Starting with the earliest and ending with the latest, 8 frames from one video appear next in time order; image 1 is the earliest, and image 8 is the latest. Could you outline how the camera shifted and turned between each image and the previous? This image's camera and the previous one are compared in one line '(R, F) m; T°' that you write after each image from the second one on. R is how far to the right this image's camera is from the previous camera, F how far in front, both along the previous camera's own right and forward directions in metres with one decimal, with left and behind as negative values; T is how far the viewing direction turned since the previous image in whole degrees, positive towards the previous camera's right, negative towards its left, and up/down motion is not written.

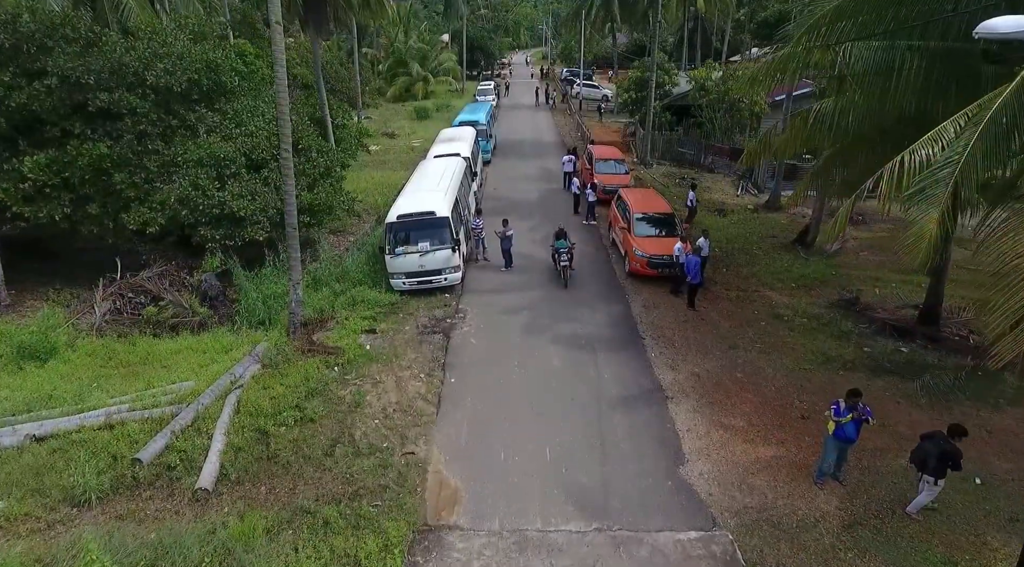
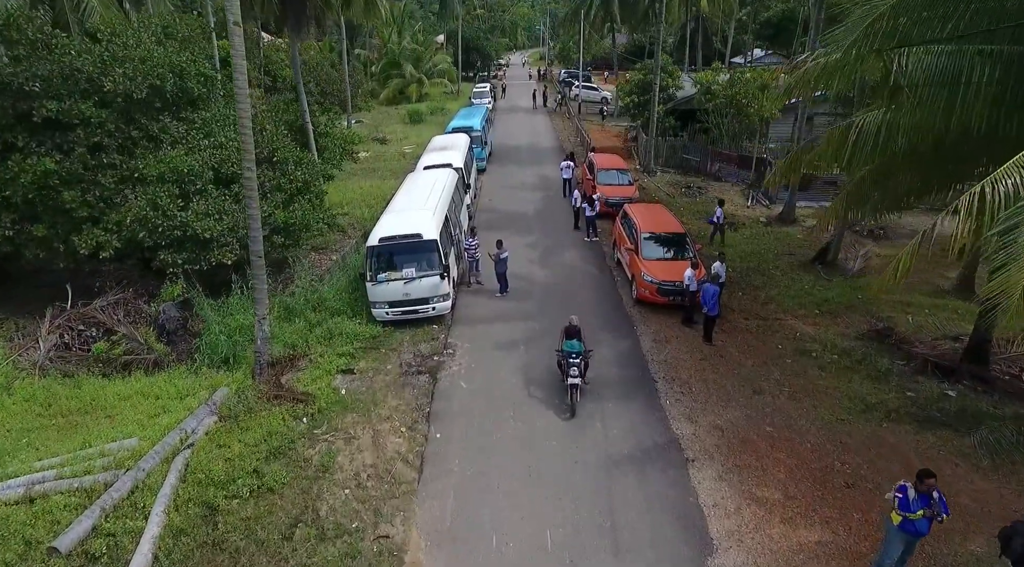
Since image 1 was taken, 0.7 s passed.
(0.0, +1.4) m; 0°
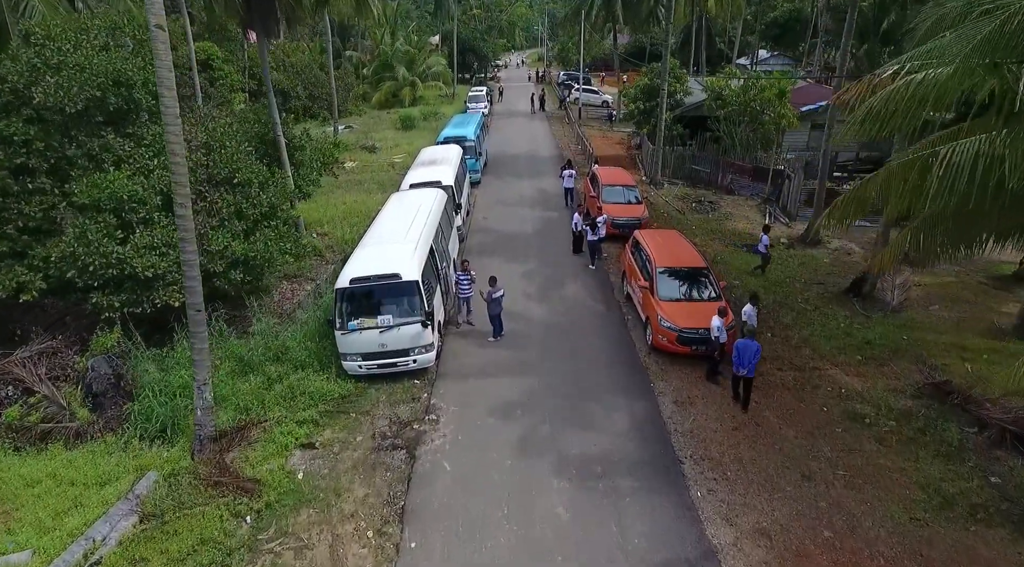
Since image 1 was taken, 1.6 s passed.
(+0.1, +1.9) m; 0°
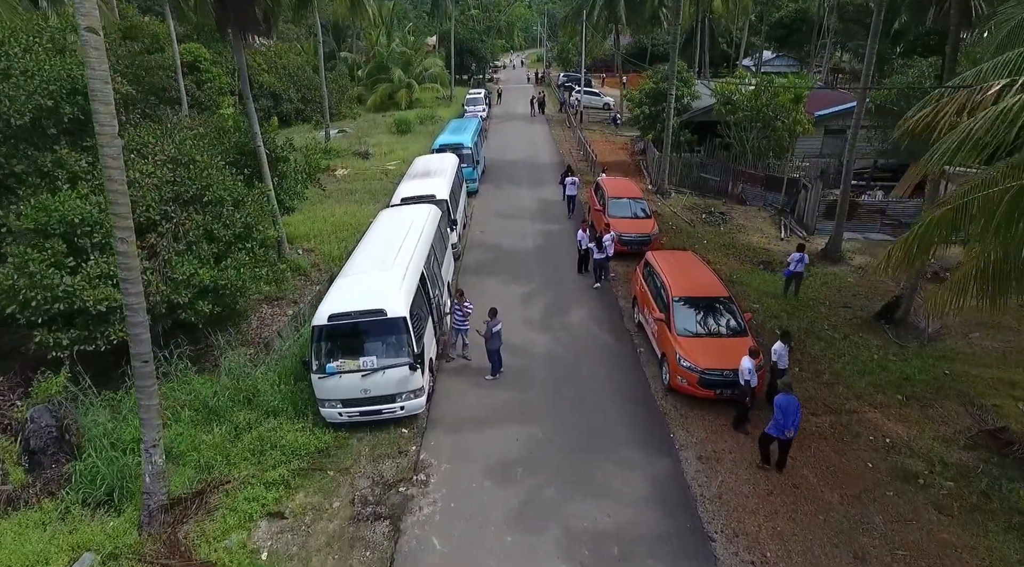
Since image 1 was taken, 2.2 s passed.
(0.0, +1.3) m; 0°
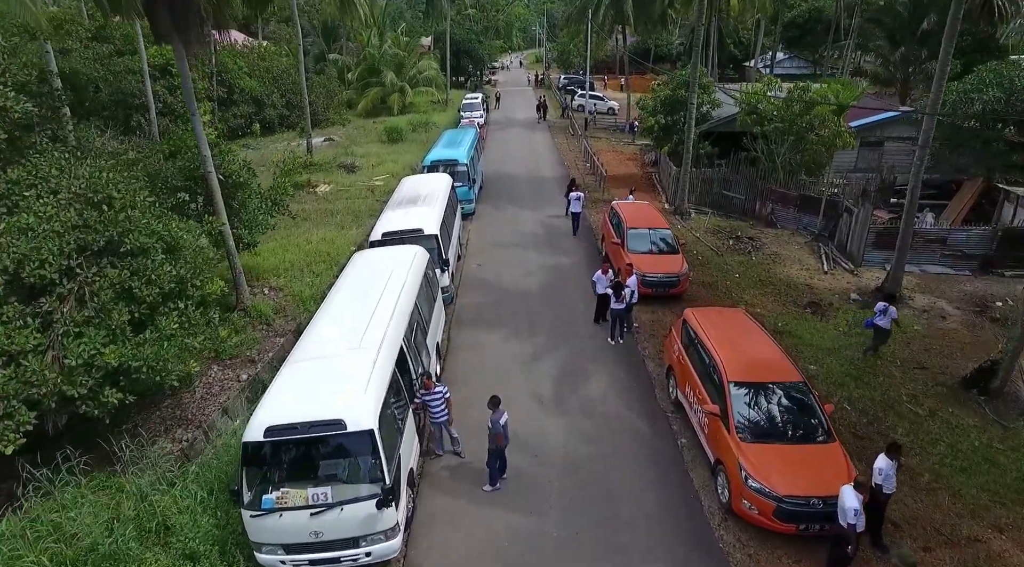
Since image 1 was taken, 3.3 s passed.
(-0.1, +2.6) m; 0°
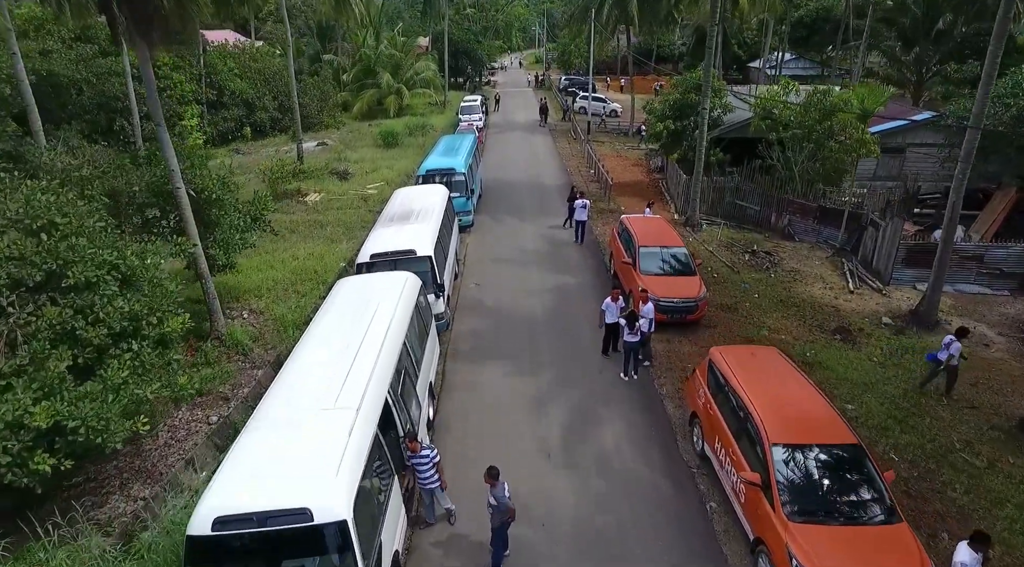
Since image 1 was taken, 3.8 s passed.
(0.0, +1.3) m; 0°
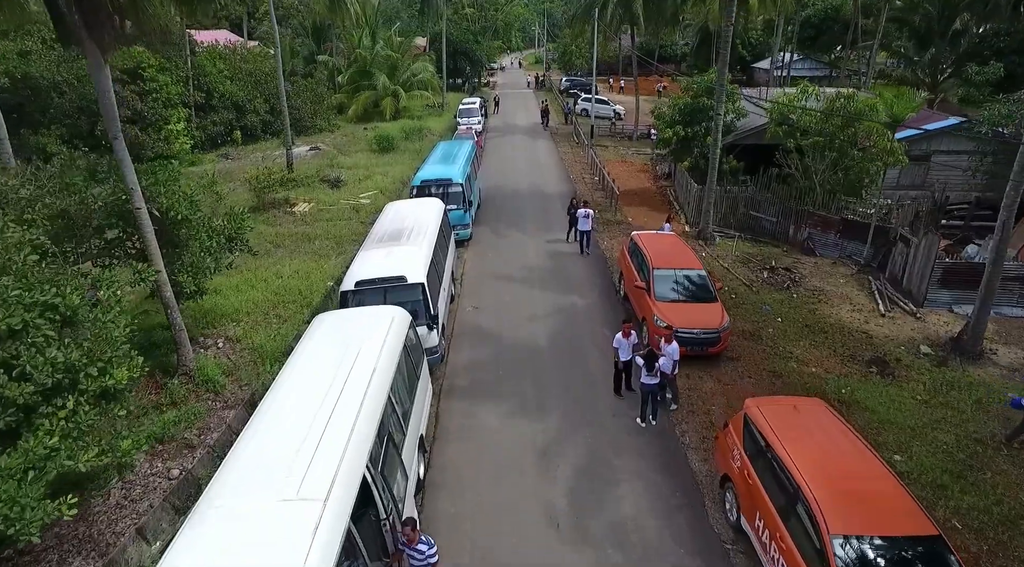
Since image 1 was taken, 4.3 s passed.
(0.0, +1.3) m; 0°
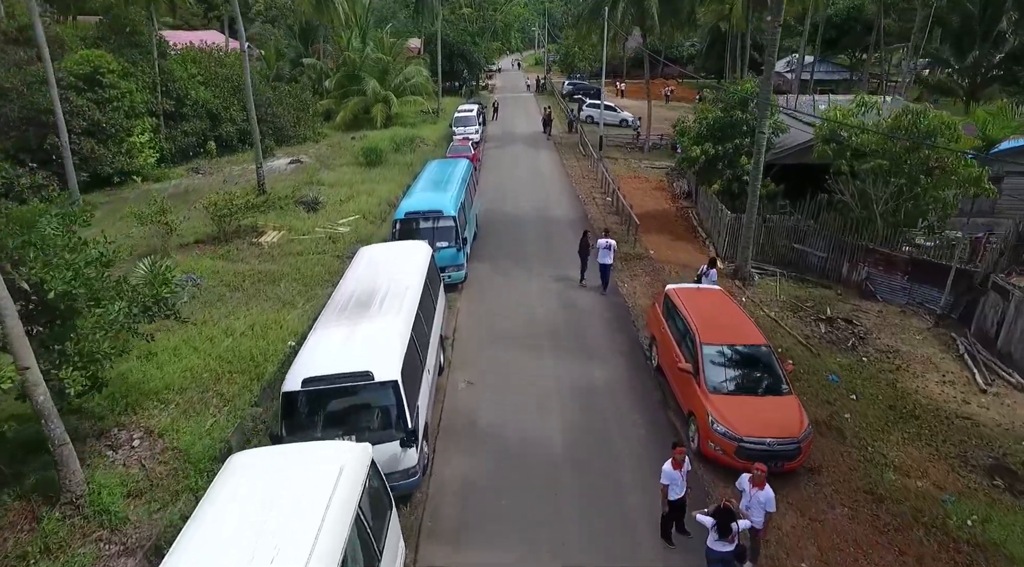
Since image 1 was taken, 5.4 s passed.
(-0.1, +3.0) m; 0°
